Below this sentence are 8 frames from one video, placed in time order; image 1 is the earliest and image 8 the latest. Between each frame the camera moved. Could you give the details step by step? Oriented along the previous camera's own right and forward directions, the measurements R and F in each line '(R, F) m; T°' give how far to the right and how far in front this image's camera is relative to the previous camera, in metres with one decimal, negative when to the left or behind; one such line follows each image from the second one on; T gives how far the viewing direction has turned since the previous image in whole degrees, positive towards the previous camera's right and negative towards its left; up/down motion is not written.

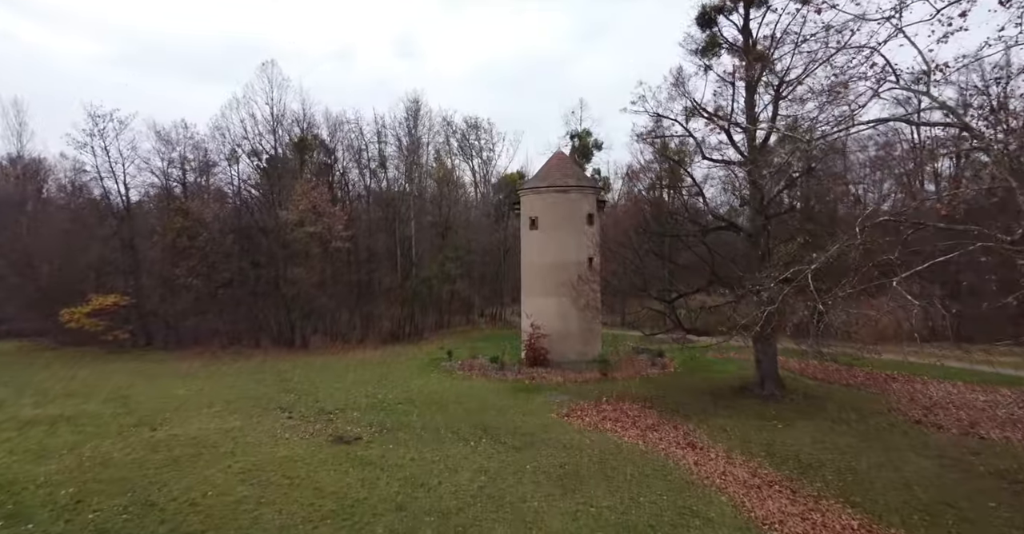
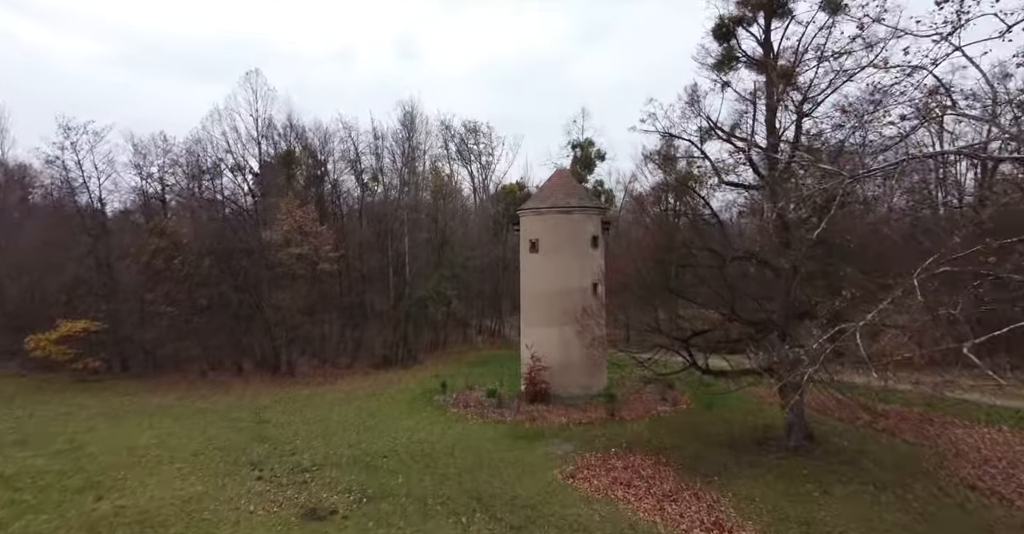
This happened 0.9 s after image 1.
(0.0, +1.6) m; 0°
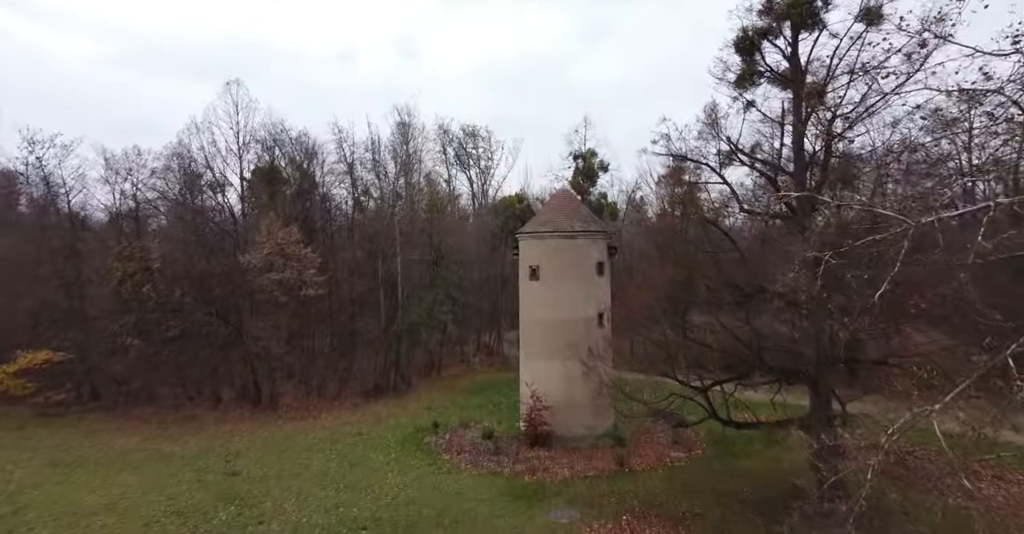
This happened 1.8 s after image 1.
(0.0, +1.7) m; 0°
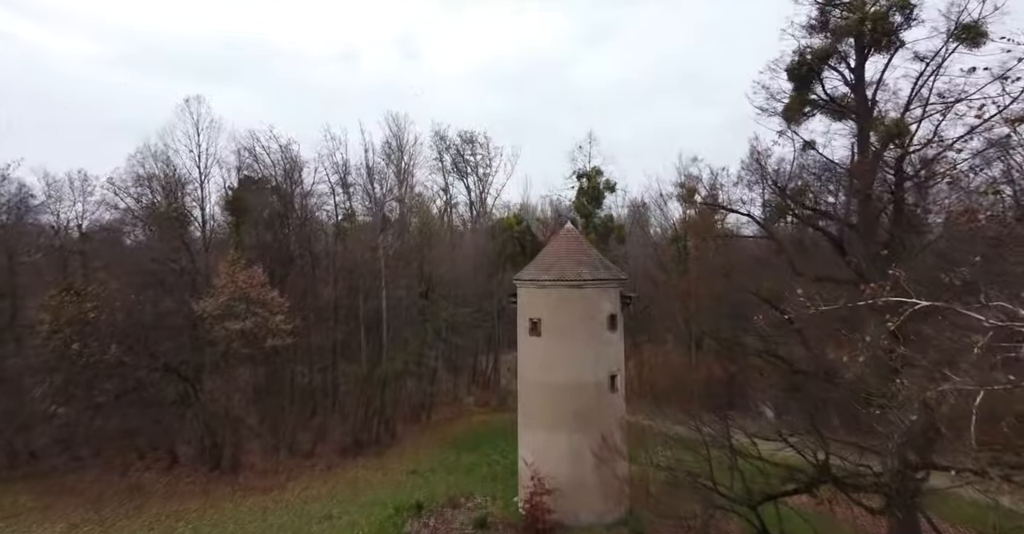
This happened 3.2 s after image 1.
(0.0, +2.9) m; 0°
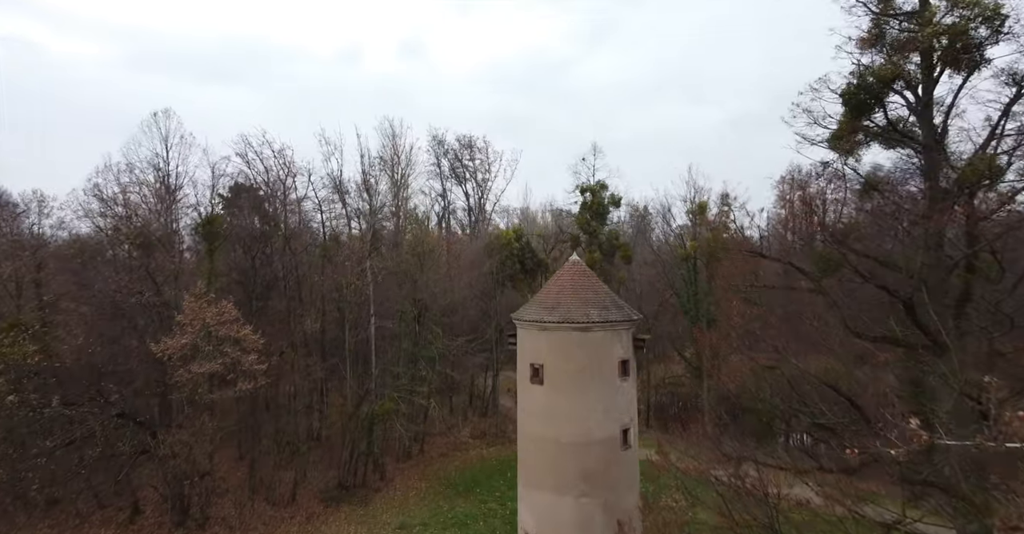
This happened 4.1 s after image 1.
(0.0, +2.0) m; 0°
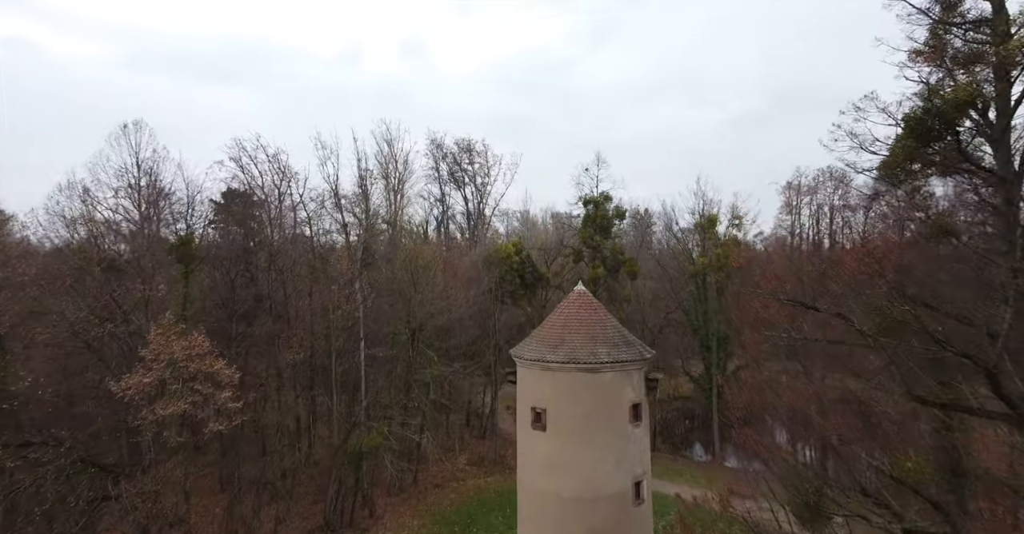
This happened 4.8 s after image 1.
(0.0, +1.5) m; 0°
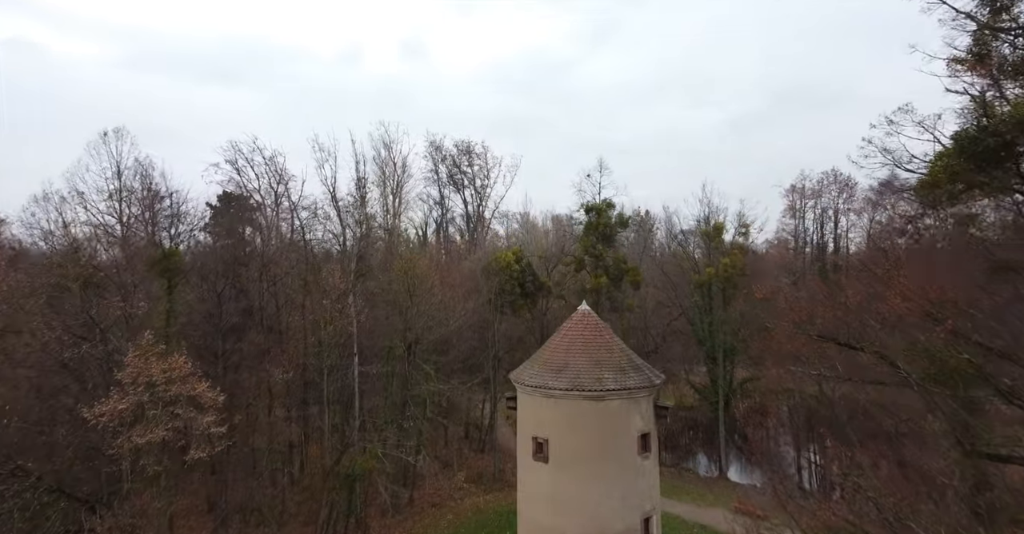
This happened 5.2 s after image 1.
(0.0, +0.9) m; 0°
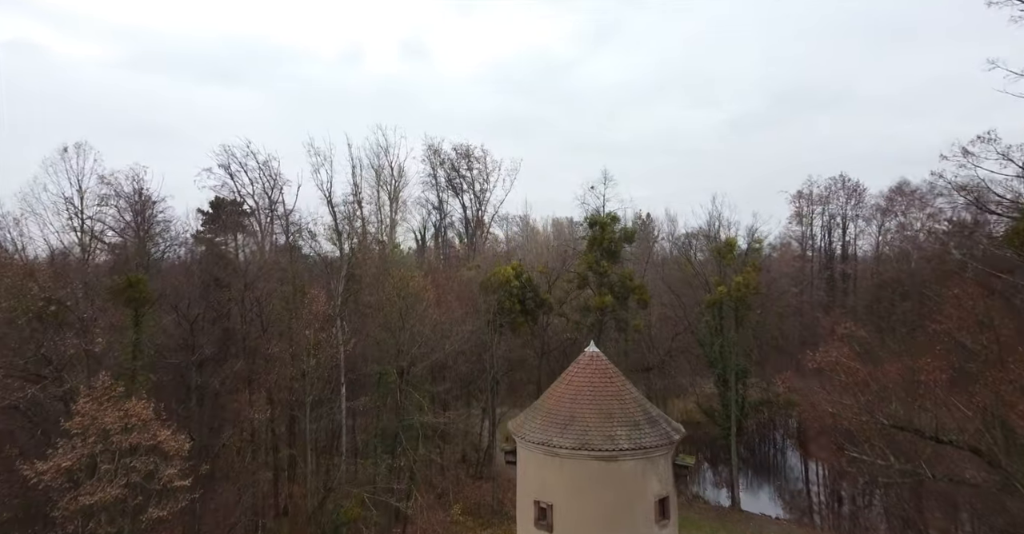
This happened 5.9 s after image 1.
(0.0, +1.6) m; 0°
